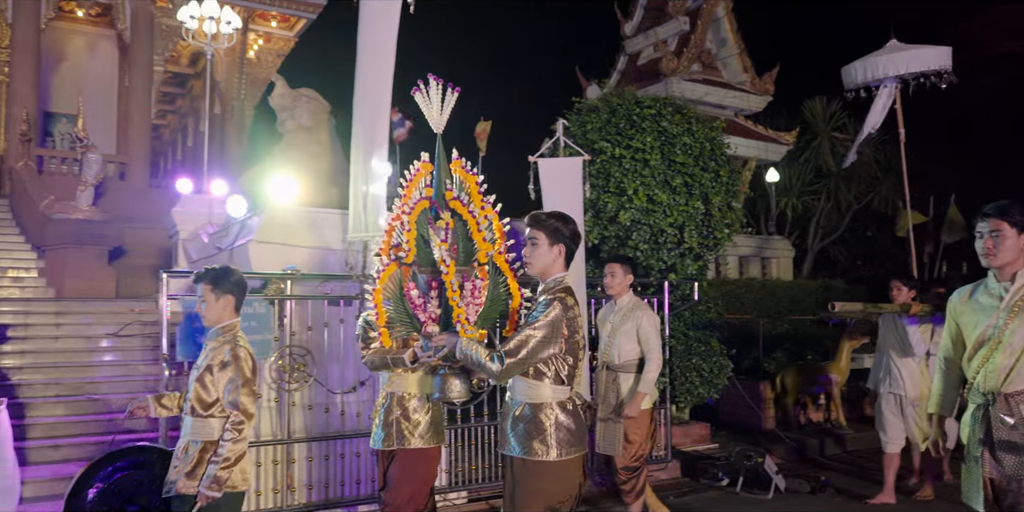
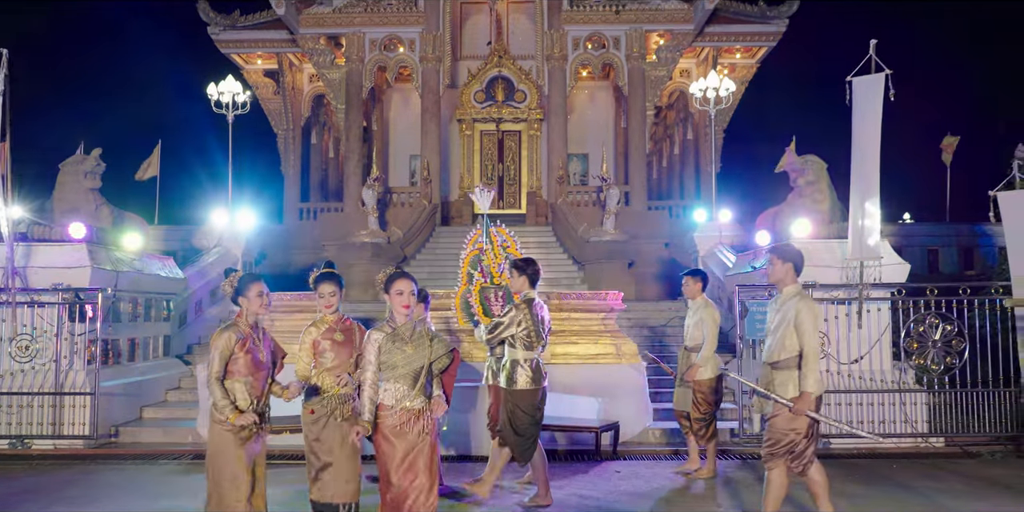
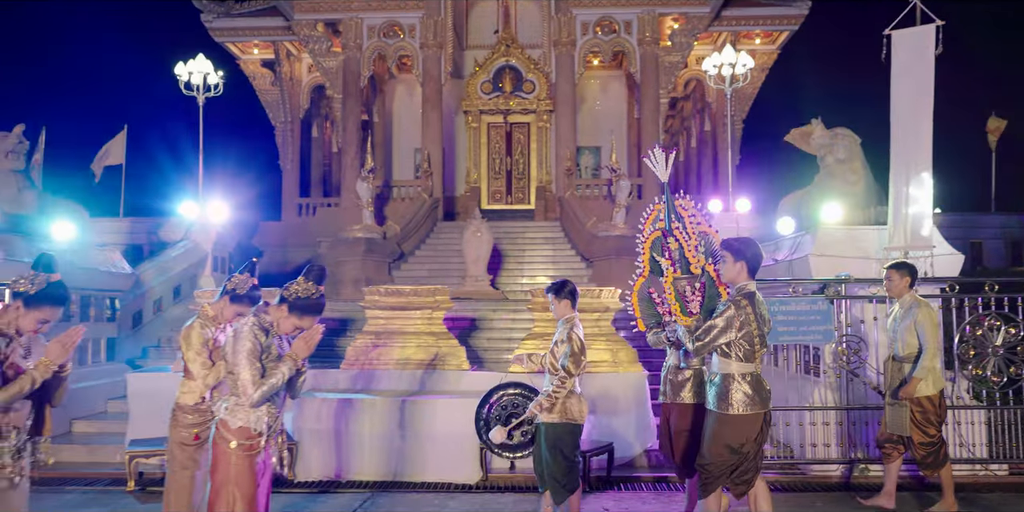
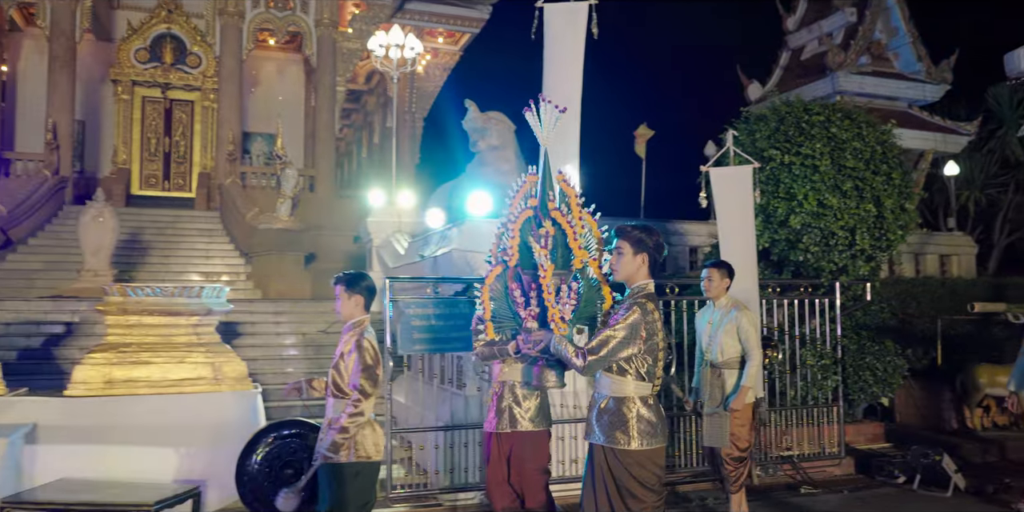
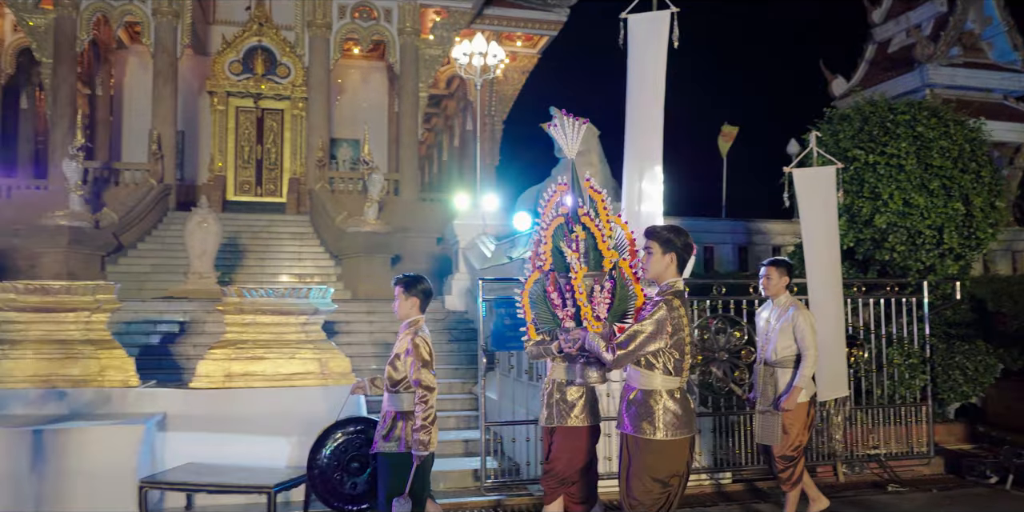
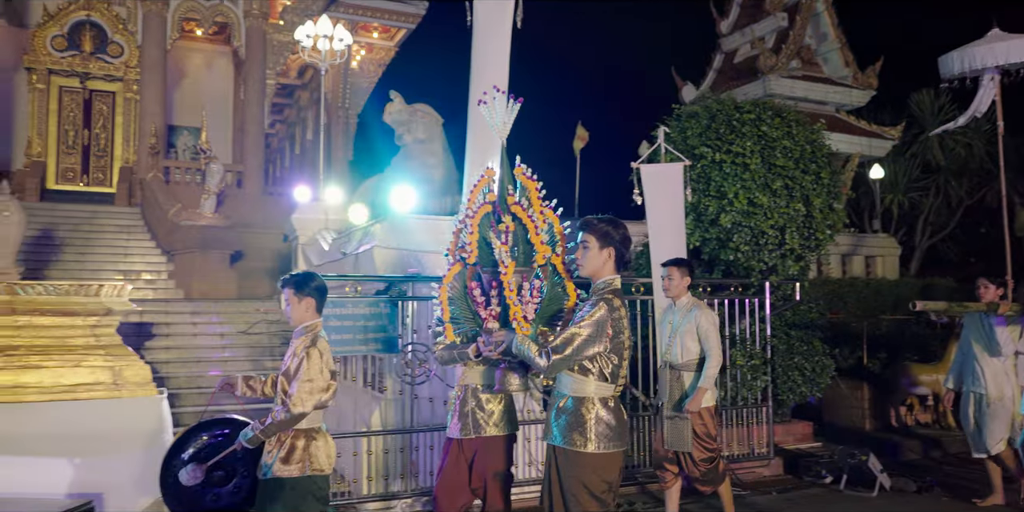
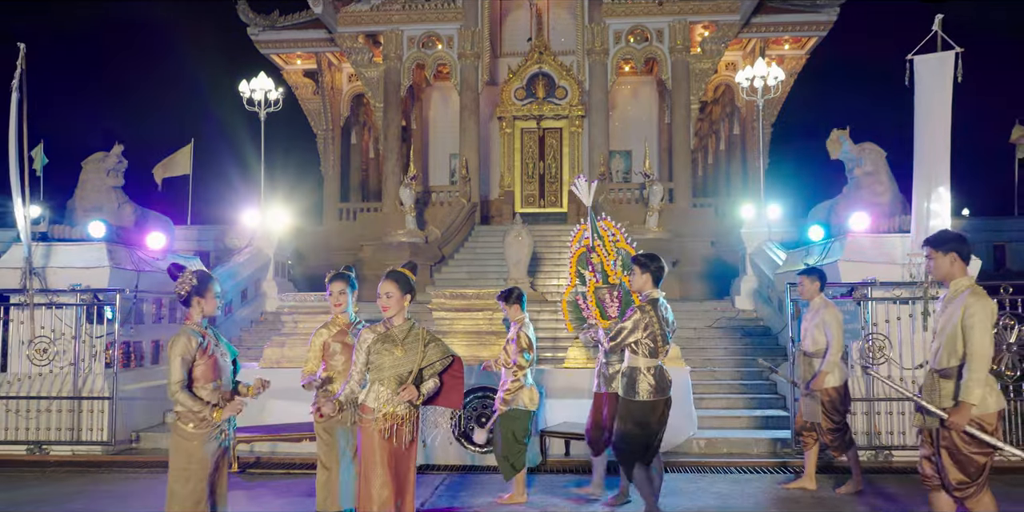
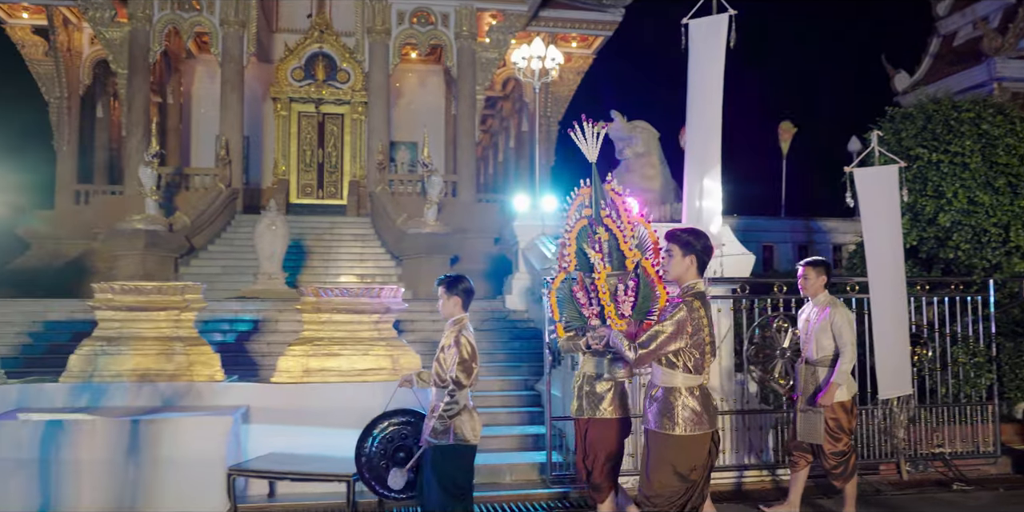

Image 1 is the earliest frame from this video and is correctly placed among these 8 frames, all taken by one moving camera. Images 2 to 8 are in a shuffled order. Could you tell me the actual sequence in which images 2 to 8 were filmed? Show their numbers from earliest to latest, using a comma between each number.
6, 4, 5, 8, 3, 7, 2
